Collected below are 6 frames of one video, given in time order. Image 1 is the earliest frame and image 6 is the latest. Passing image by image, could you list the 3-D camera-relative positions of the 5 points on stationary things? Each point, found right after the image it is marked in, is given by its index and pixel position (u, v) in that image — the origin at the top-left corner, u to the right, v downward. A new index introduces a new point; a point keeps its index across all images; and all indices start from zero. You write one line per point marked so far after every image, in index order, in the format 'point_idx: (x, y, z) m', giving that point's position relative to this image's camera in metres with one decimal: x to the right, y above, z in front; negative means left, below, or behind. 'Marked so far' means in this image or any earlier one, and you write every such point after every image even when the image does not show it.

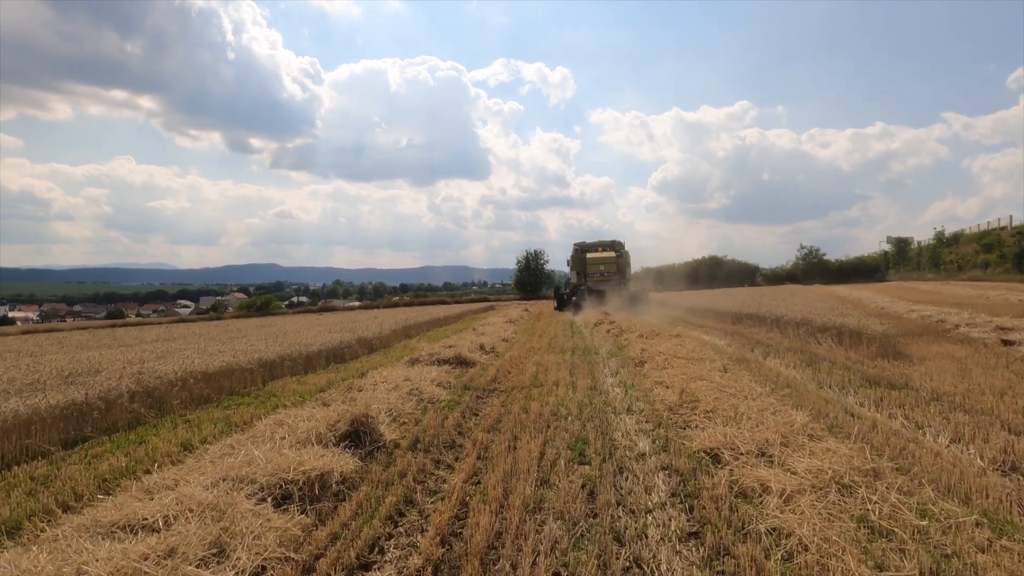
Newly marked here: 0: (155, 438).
0: (-3.4, -1.4, +6.3) m
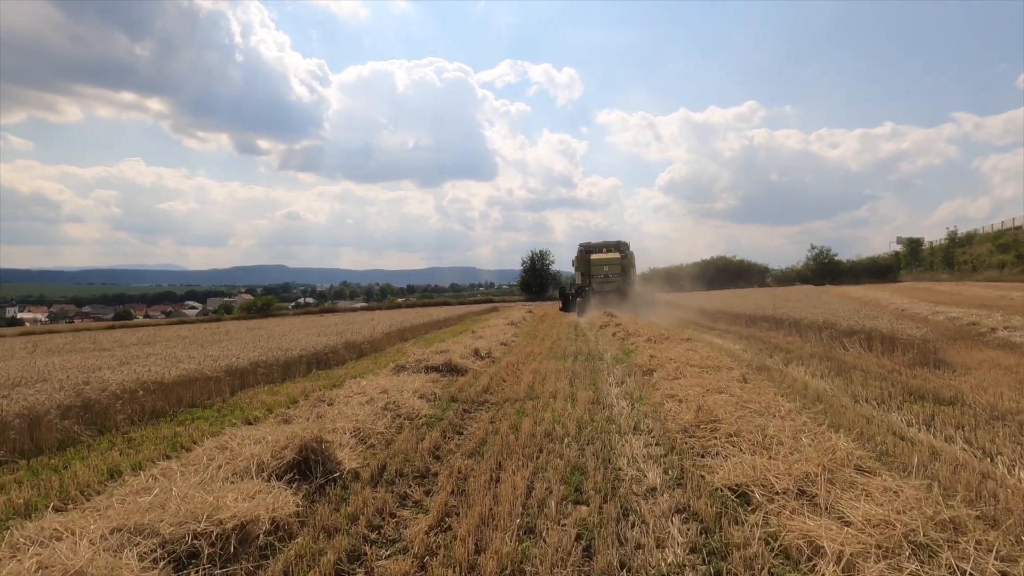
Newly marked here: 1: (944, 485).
0: (-3.5, -1.4, +5.4) m
1: (+2.5, -1.2, +3.9) m
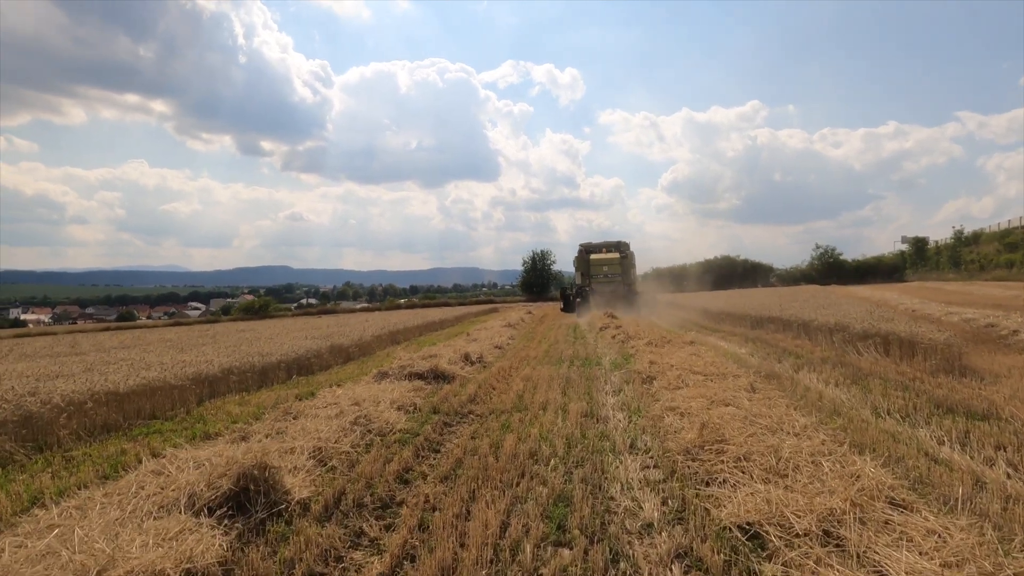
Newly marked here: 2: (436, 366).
0: (-3.7, -1.4, +4.8) m
1: (+2.4, -1.2, +3.2) m
2: (-1.1, -1.1, +9.3) m
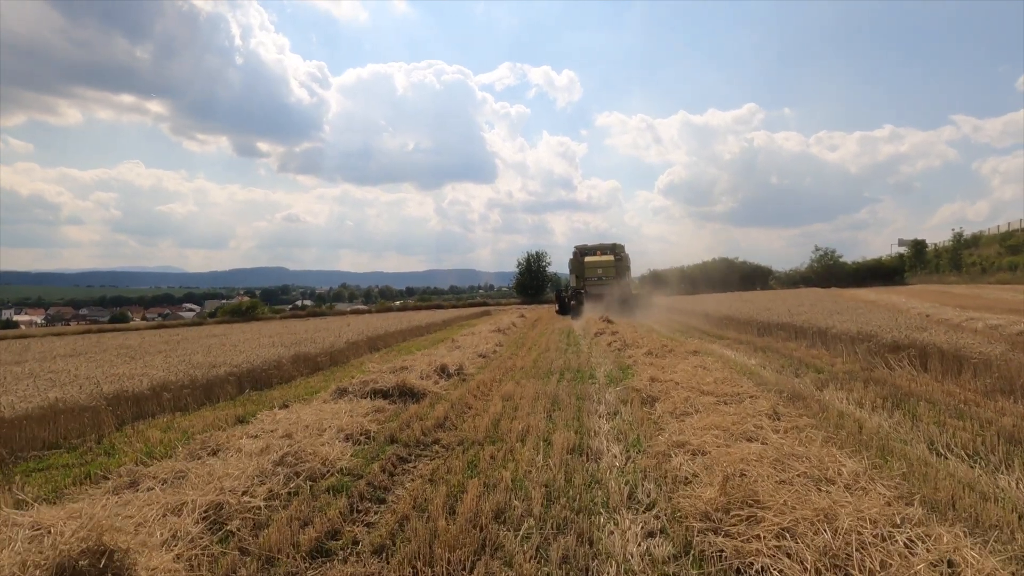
0: (-3.9, -1.5, +3.6) m
1: (+2.2, -1.2, +2.0) m
2: (-1.3, -1.1, +8.1) m
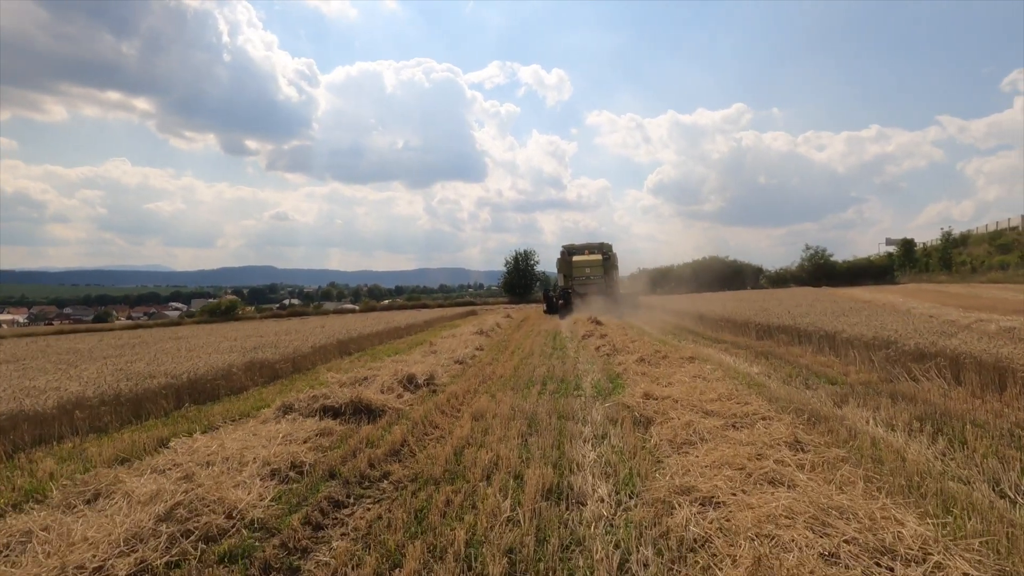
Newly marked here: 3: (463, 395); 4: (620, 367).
0: (-4.1, -1.5, +2.5) m
1: (+2.0, -1.2, +1.0) m
2: (-1.6, -1.1, +7.0) m
3: (-0.6, -1.3, +8.1) m
4: (+1.5, -1.1, +9.4) m
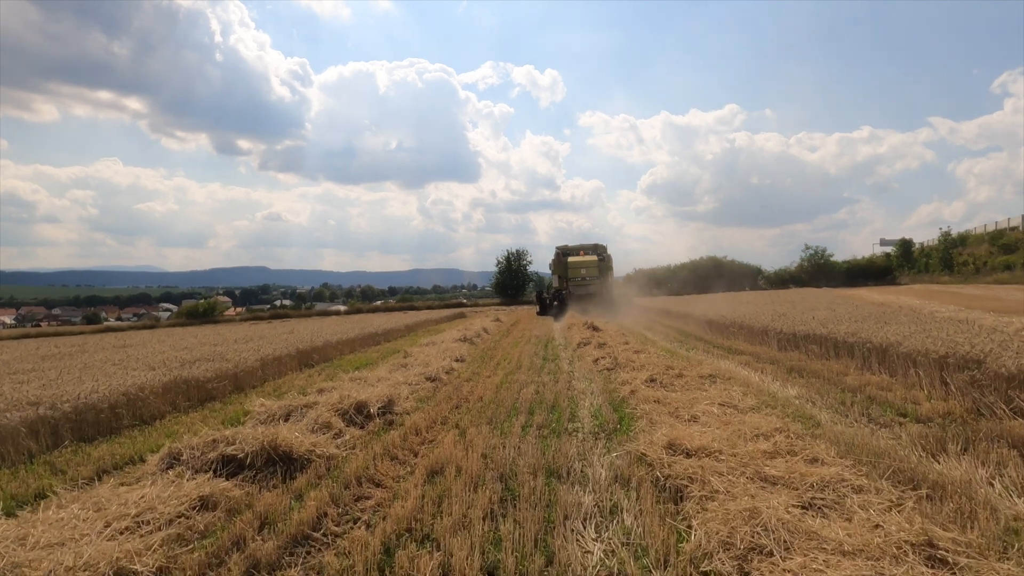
0: (-4.3, -1.5, +0.6) m
1: (+1.8, -1.2, -0.8) m
2: (-1.8, -1.2, +5.2) m
3: (-0.8, -1.4, +6.3) m
4: (+1.3, -1.2, +7.6) m
